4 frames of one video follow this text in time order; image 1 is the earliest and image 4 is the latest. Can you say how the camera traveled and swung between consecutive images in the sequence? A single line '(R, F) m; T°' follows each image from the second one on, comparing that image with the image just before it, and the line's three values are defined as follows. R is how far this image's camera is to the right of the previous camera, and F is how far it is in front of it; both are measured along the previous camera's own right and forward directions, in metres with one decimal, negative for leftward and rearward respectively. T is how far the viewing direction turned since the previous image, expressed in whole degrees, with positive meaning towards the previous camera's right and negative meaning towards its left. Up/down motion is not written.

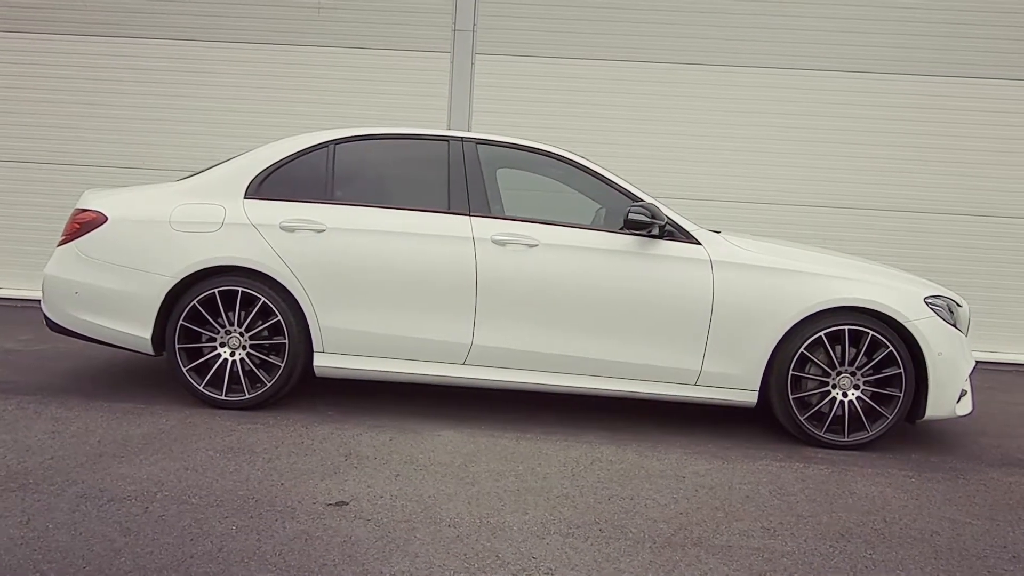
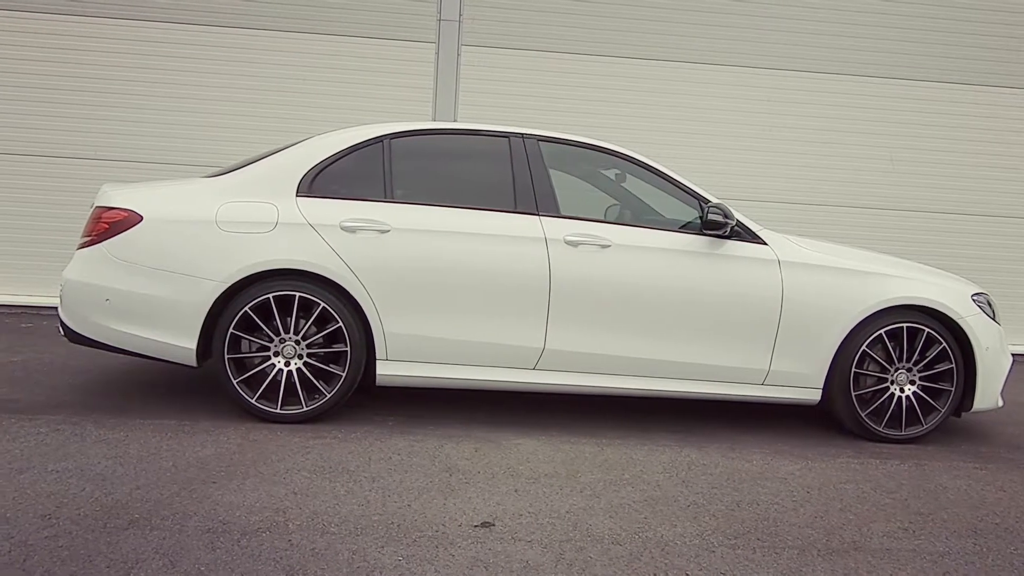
(-1.0, +0.2) m; +8°
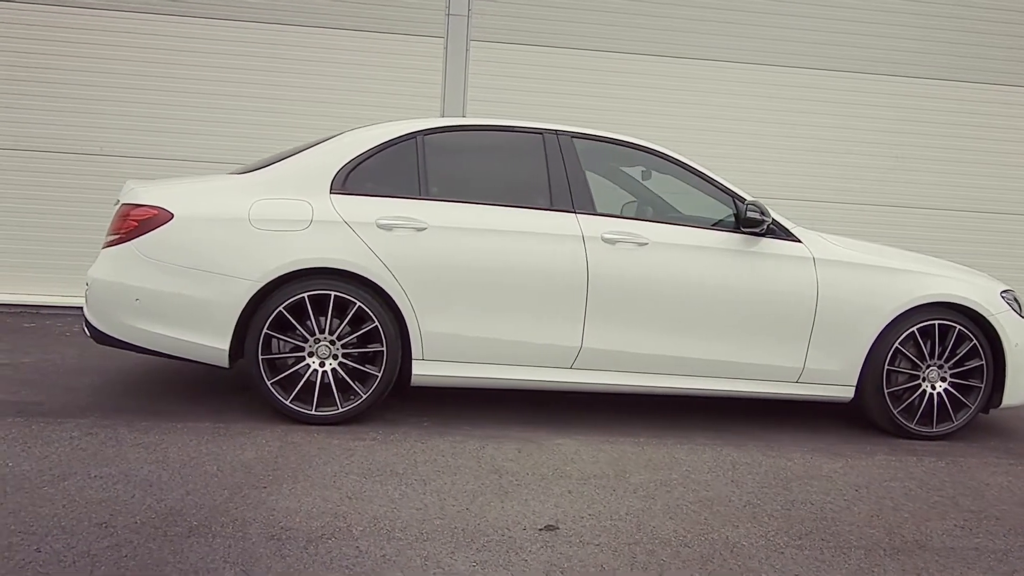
(-0.3, +0.1) m; +2°
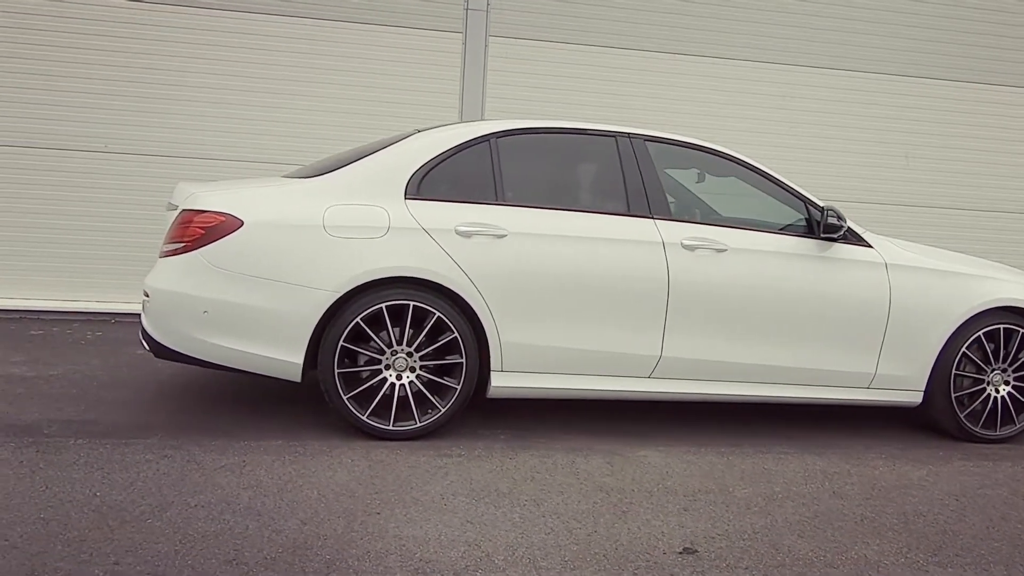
(-0.6, +0.1) m; +4°
